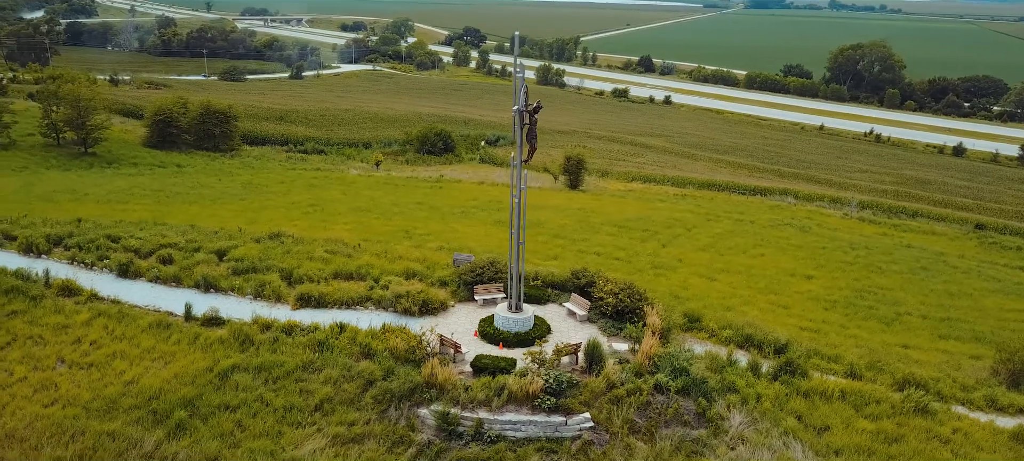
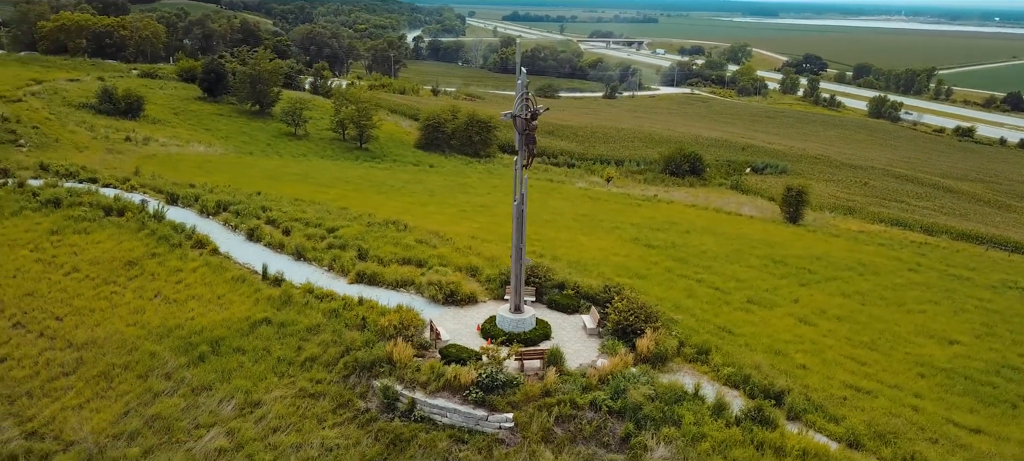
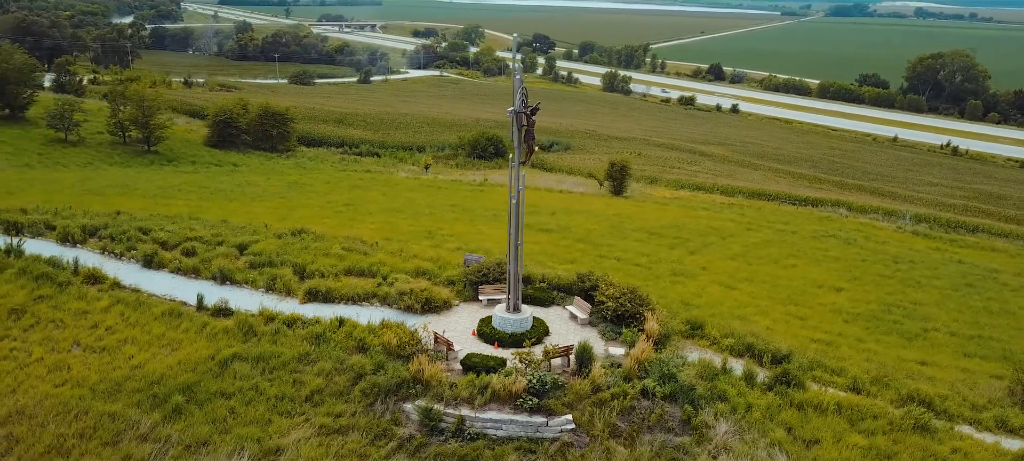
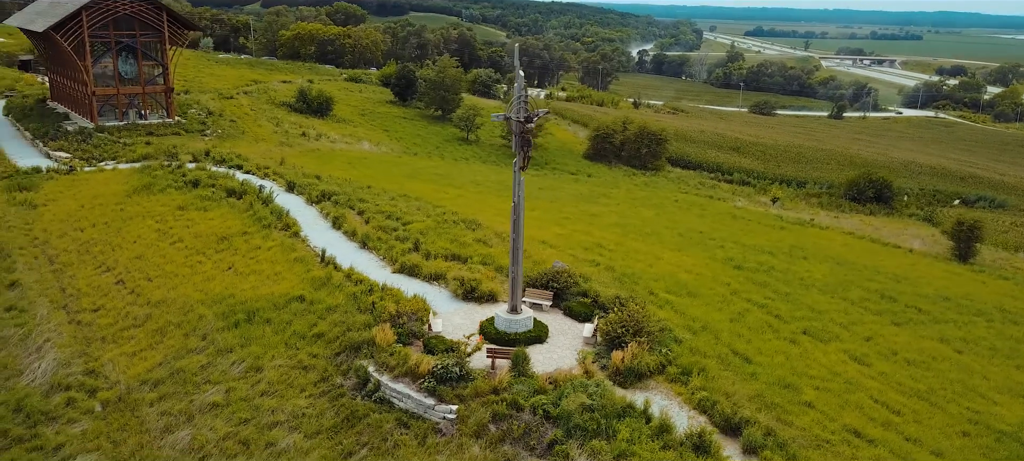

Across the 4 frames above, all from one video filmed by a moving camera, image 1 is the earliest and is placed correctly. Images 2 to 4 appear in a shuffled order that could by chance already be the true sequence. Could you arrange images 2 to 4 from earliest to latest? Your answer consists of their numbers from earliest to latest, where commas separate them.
3, 2, 4
